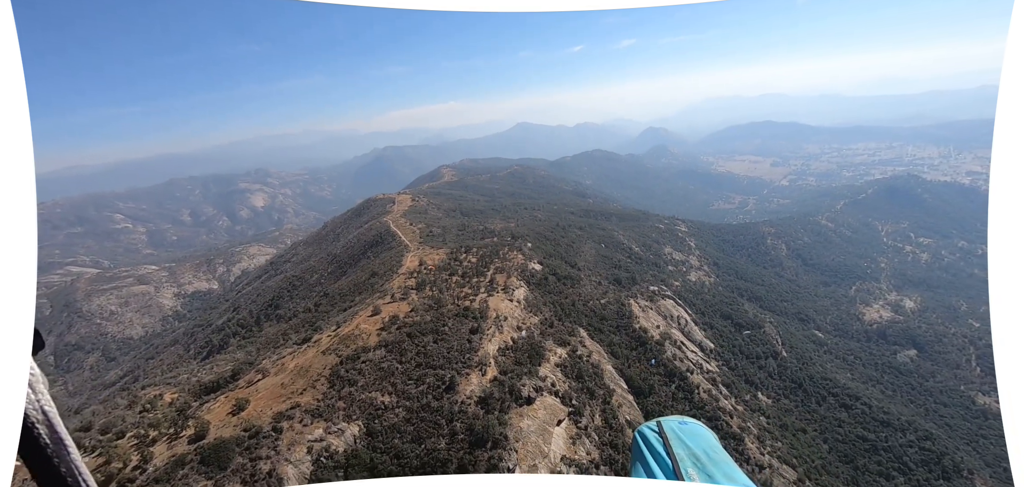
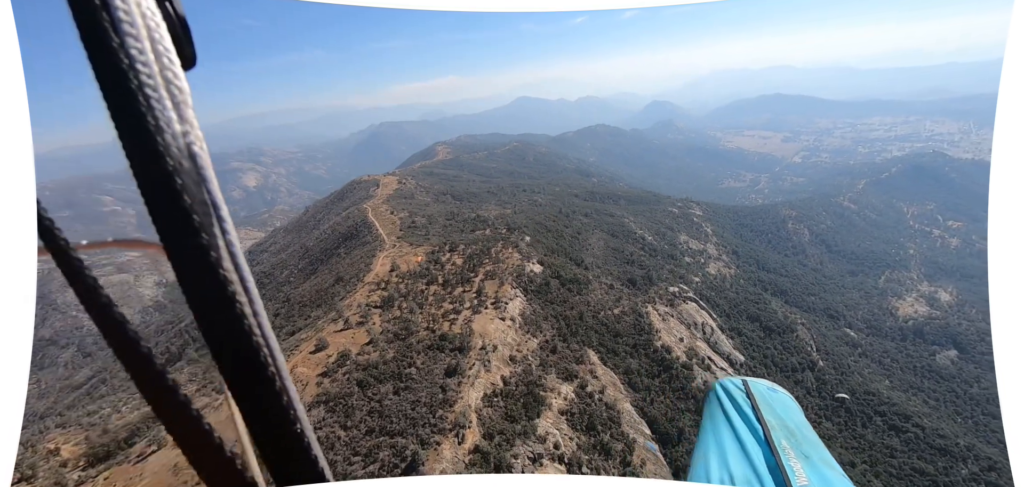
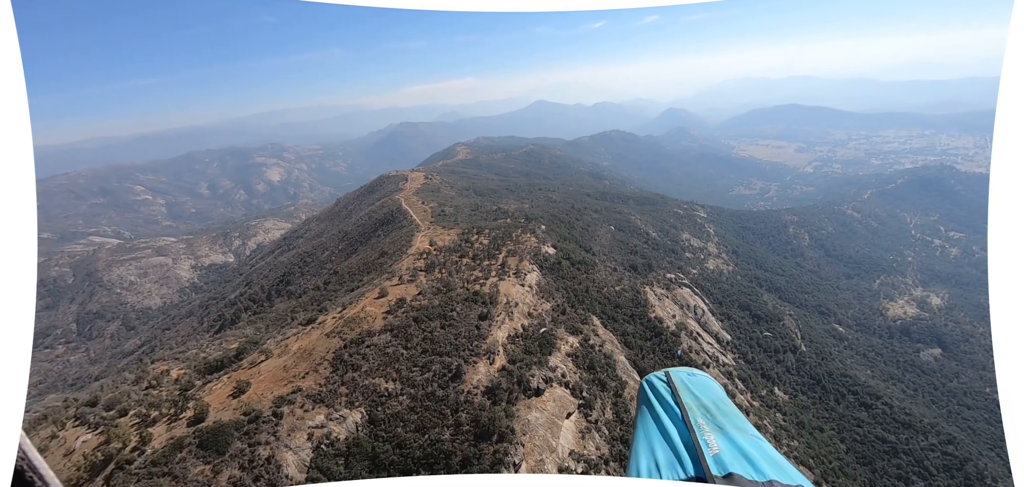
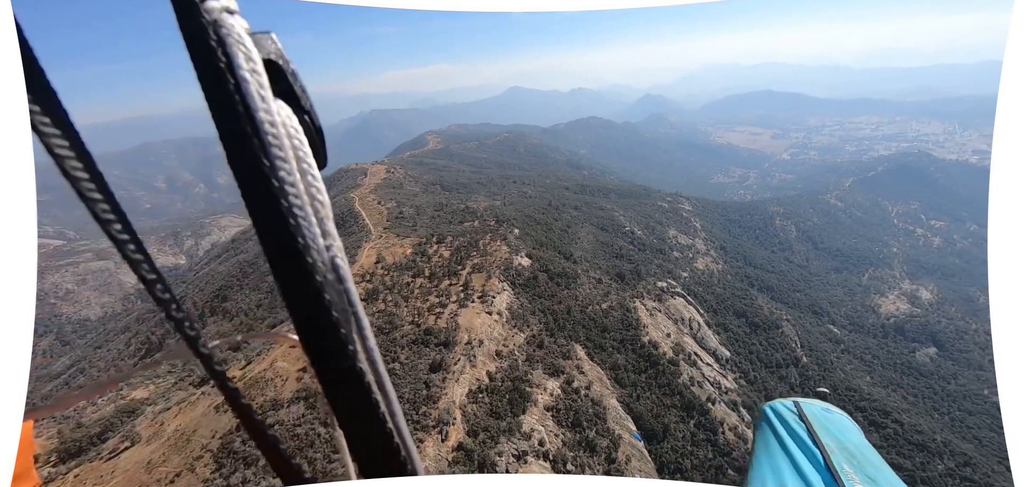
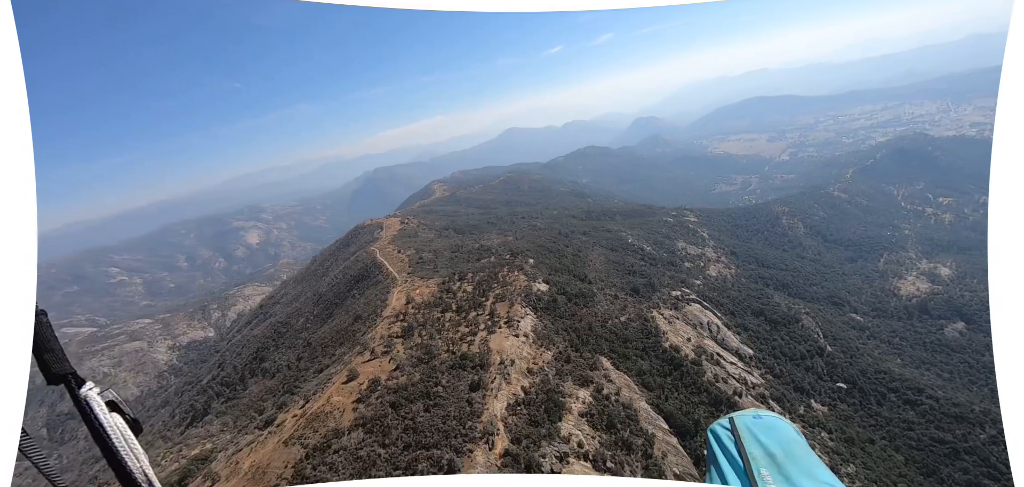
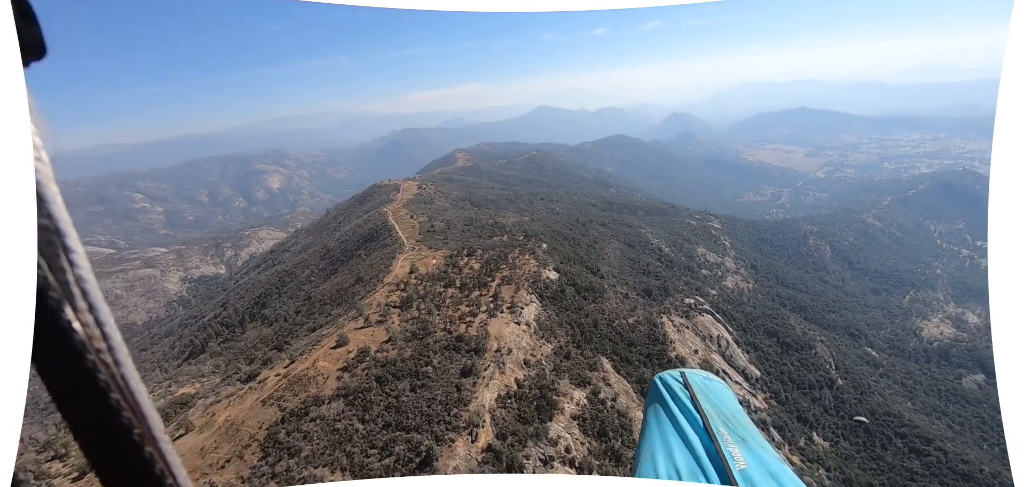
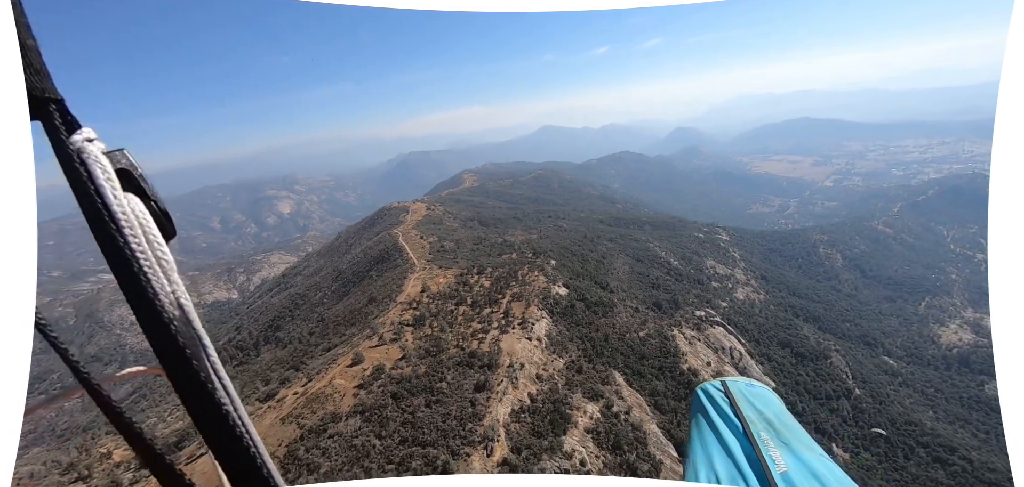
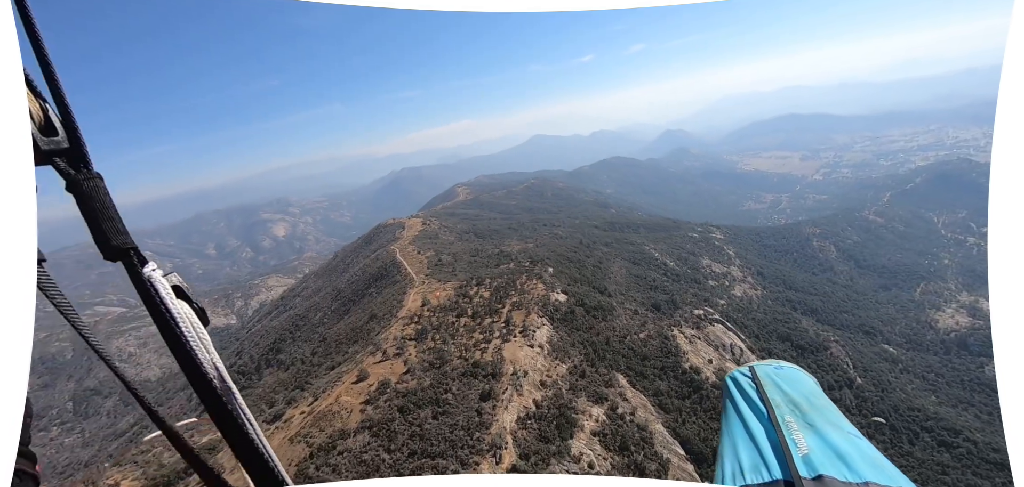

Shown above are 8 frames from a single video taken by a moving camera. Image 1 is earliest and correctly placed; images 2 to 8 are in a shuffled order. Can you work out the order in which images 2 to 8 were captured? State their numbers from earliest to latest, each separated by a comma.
3, 5, 8, 7, 6, 2, 4
